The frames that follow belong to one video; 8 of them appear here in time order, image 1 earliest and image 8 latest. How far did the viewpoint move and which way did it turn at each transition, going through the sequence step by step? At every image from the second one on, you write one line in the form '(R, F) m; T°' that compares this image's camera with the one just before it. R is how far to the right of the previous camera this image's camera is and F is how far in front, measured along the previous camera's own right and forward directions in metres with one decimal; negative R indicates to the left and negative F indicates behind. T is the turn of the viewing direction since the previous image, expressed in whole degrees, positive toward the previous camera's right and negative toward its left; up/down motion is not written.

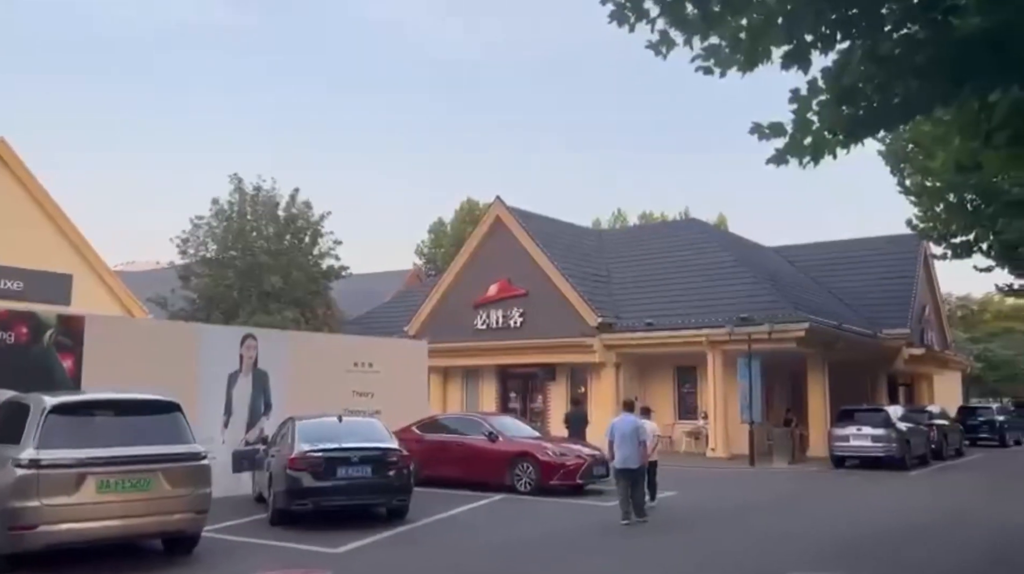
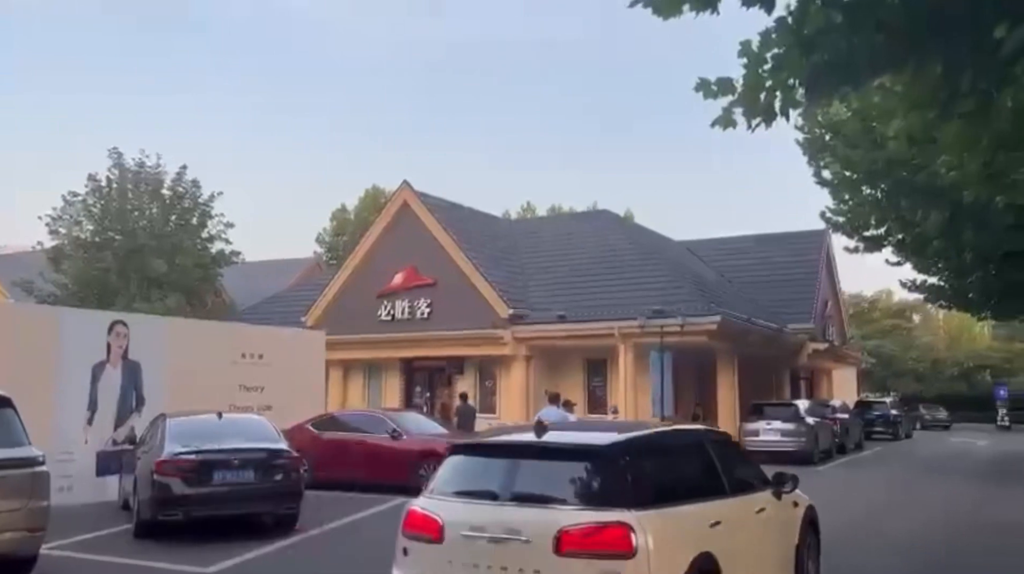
(0.0, +1.2) m; +5°
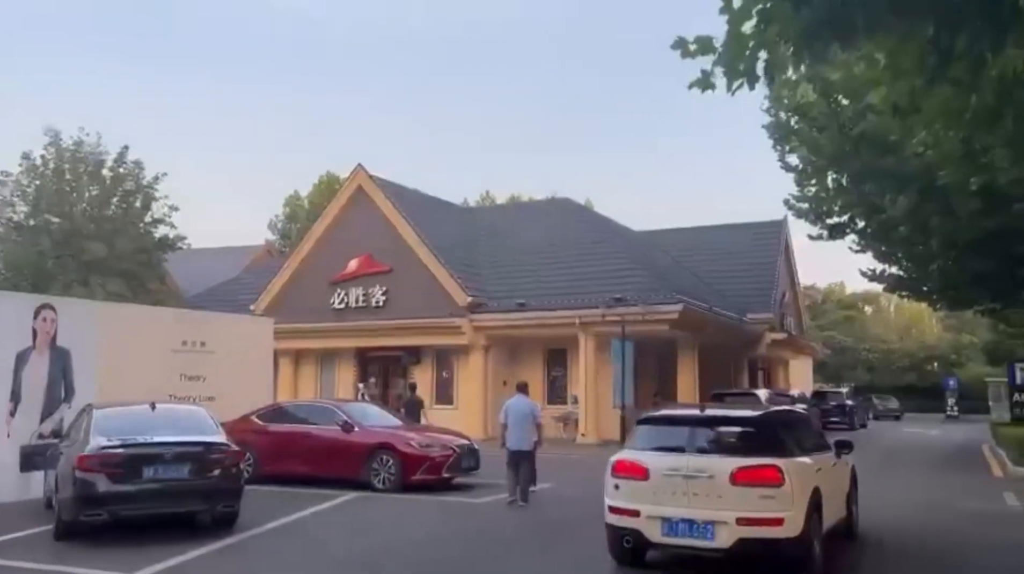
(0.0, +0.7) m; +2°
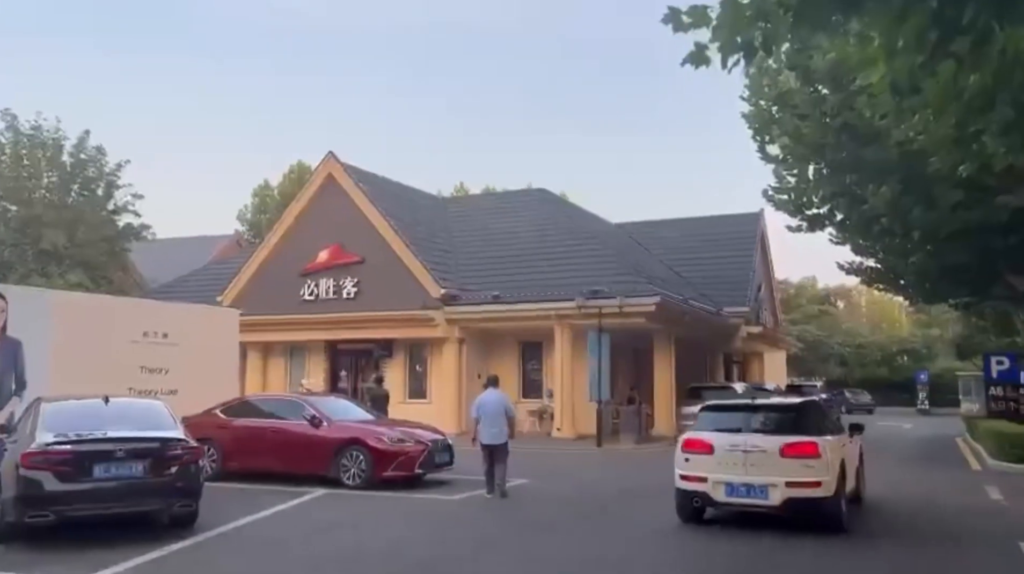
(0.0, +0.5) m; +1°
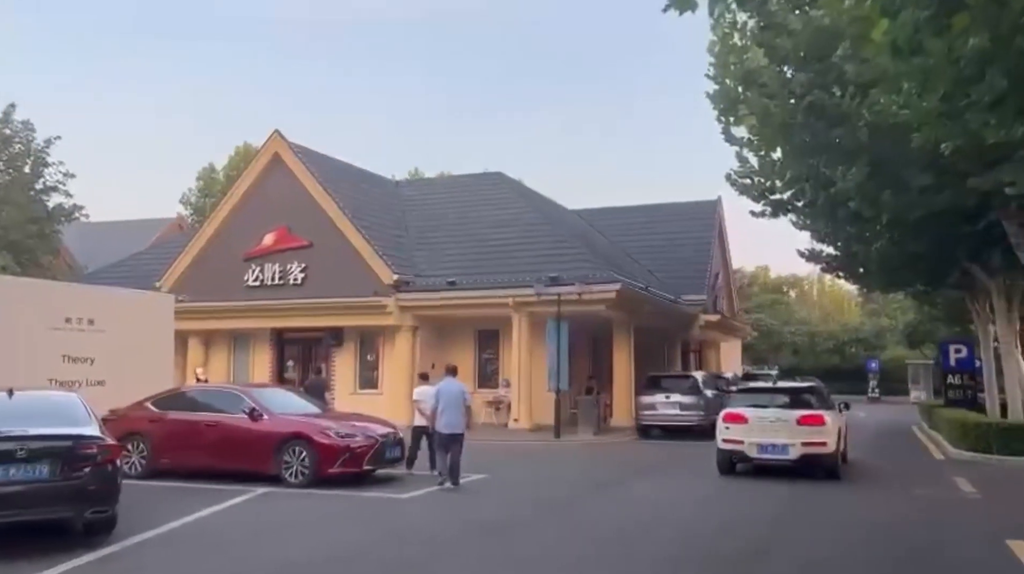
(0.0, +0.9) m; +3°
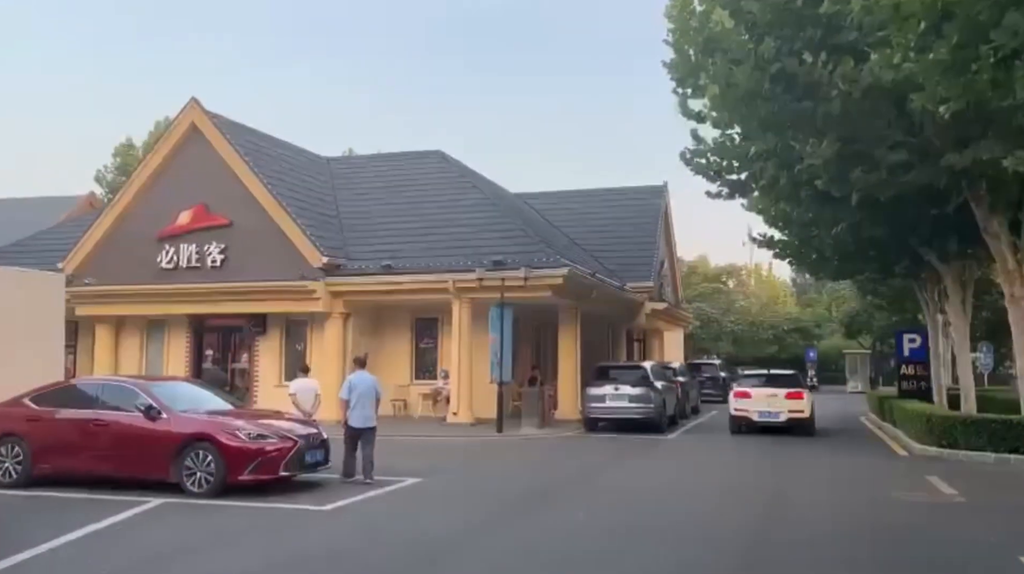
(0.0, +1.7) m; +3°
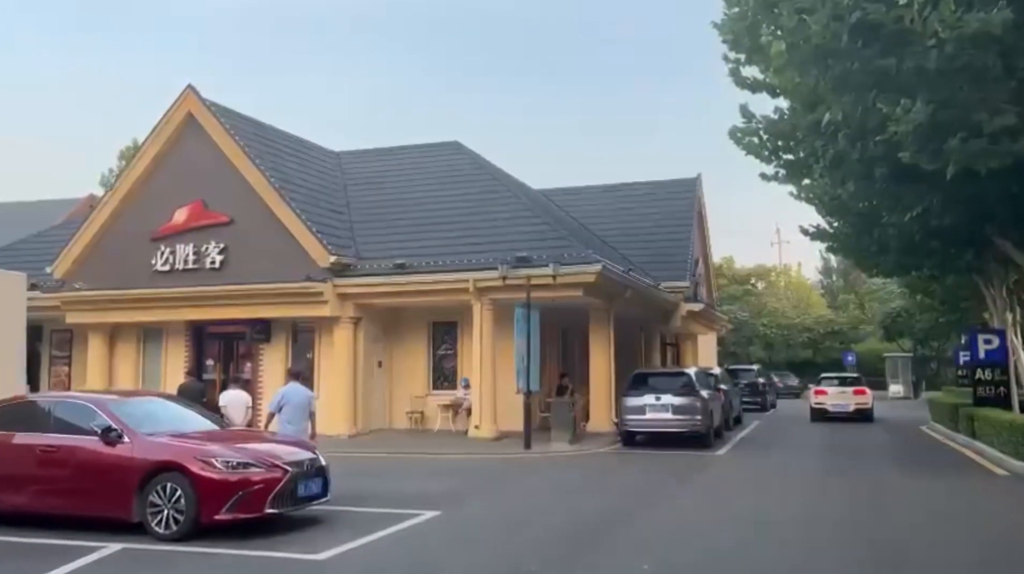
(-0.1, +2.3) m; -1°
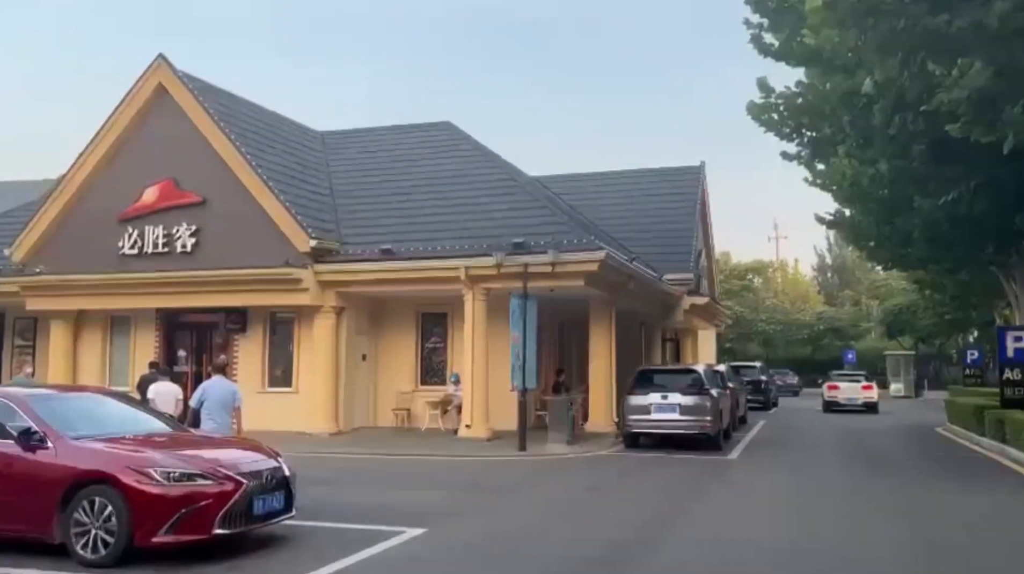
(0.0, +1.6) m; 0°
